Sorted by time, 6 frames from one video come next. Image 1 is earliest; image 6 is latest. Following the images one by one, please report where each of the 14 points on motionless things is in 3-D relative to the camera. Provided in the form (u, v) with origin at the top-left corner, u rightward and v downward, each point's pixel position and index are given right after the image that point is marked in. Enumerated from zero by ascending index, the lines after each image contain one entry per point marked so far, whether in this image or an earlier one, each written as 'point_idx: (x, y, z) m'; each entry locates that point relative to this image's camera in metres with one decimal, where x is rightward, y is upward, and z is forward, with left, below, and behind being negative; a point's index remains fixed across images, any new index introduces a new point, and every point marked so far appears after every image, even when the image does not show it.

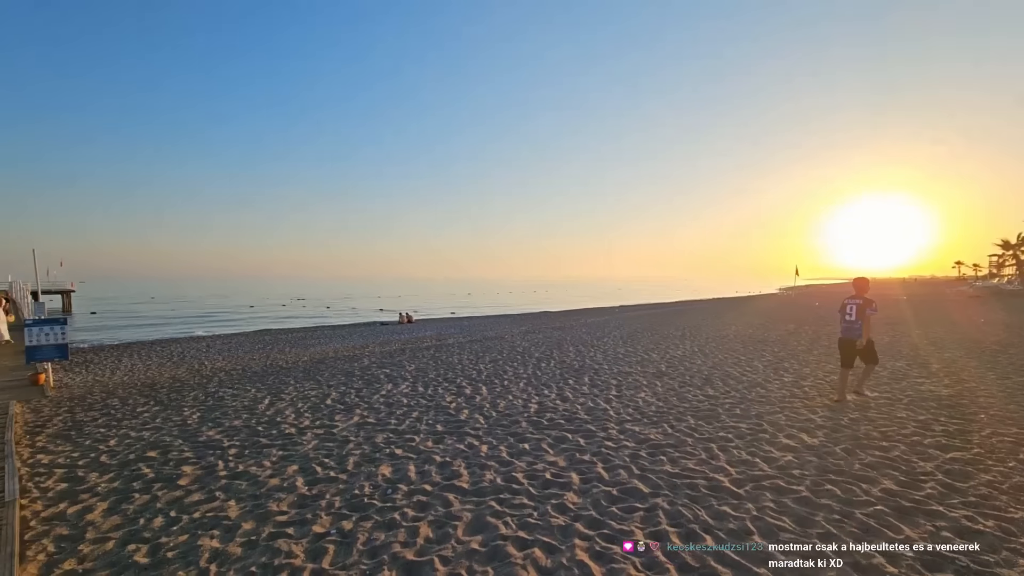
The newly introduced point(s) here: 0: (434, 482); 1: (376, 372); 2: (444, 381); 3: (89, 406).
0: (-0.8, -2.0, +4.6) m
1: (-3.5, -2.2, +11.7) m
2: (-1.4, -2.0, +9.7) m
3: (-9.2, -2.6, +9.9) m
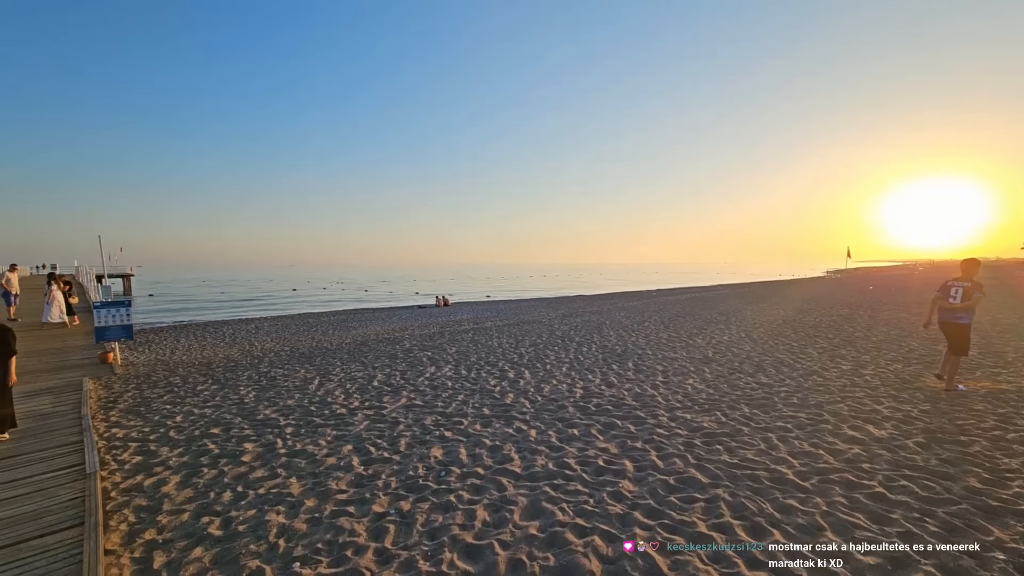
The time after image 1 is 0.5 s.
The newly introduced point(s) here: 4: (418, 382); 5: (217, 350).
0: (-0.3, -1.8, +4.7) m
1: (-2.4, -1.7, +11.9) m
2: (-0.6, -1.6, +9.8) m
3: (-8.3, -2.2, +10.5) m
4: (-1.7, -1.7, +8.4) m
5: (-10.0, -2.1, +15.5) m
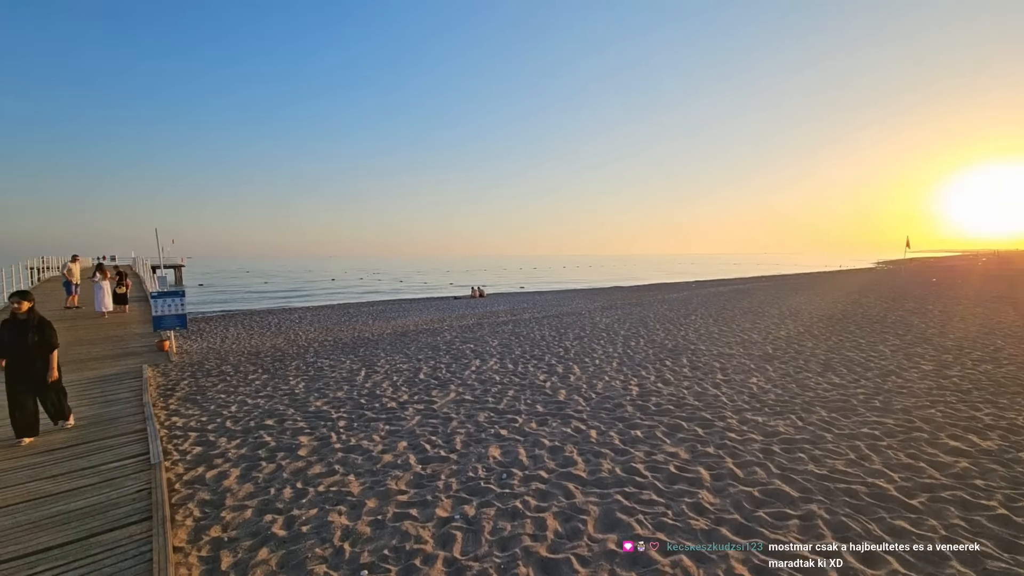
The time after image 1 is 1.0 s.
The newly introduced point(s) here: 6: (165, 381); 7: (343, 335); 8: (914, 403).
0: (+0.4, -1.7, +4.4) m
1: (-1.3, -1.5, +11.8) m
2: (+0.4, -1.5, +9.5) m
3: (-7.2, -2.0, +10.8) m
4: (-0.9, -1.6, +8.2) m
5: (-8.6, -1.8, +15.9) m
6: (-7.5, -2.0, +9.9) m
7: (-5.9, -1.7, +16.0) m
8: (+5.4, -1.5, +6.1) m
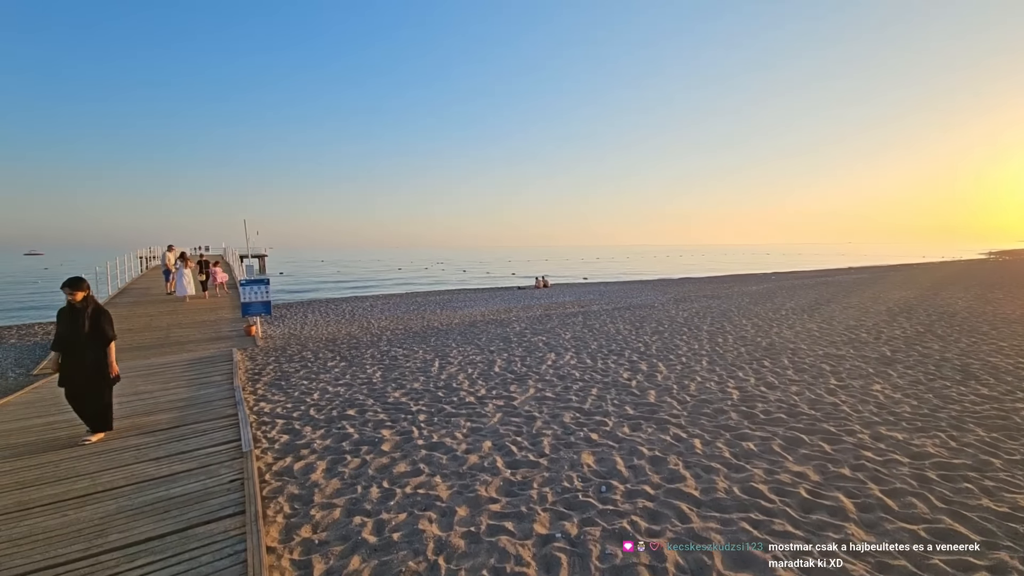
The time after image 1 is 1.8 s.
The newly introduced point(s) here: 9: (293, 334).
0: (+1.2, -1.7, +3.9) m
1: (+0.5, -1.3, +11.5) m
2: (+1.9, -1.3, +9.0) m
3: (-5.5, -1.7, +11.3) m
4: (+0.5, -1.4, +7.8) m
5: (-6.2, -1.4, +16.4) m
6: (-5.9, -1.7, +10.4) m
7: (-3.5, -1.3, +16.2) m
8: (+6.4, -1.5, +4.9) m
9: (-7.1, -1.5, +14.9) m
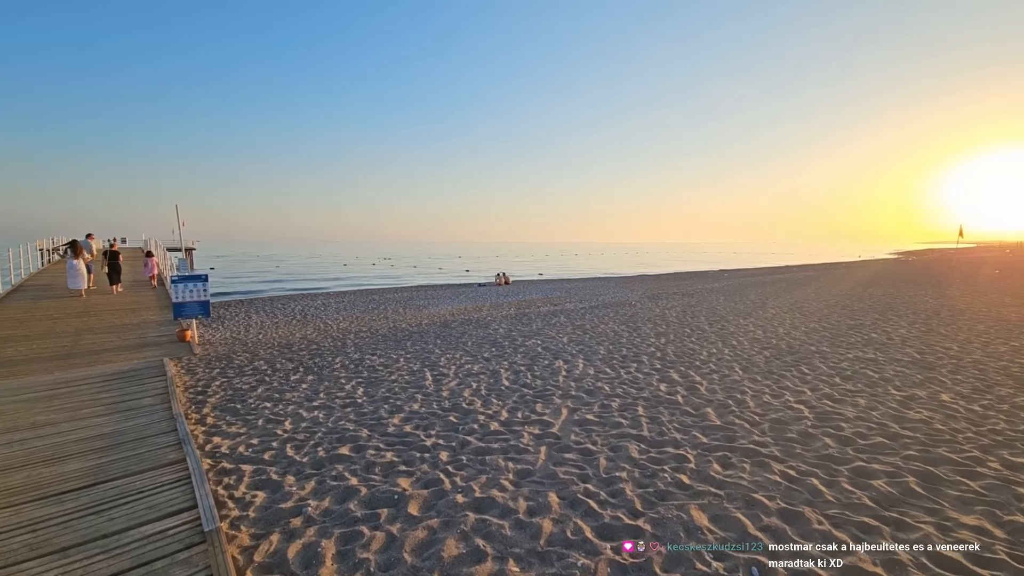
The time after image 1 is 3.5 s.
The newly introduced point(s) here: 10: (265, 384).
0: (+1.9, -1.7, +2.9) m
1: (+0.3, -1.2, +10.3) m
2: (+2.0, -1.3, +8.0) m
3: (-5.6, -1.7, +9.4) m
4: (+0.7, -1.4, +6.7) m
5: (-6.9, -1.3, +14.4) m
6: (-5.9, -1.7, +8.5) m
7: (-4.3, -1.2, +14.6) m
8: (+6.9, -1.5, +4.5) m
9: (-7.7, -1.4, +12.8) m
10: (-4.3, -1.7, +7.9) m
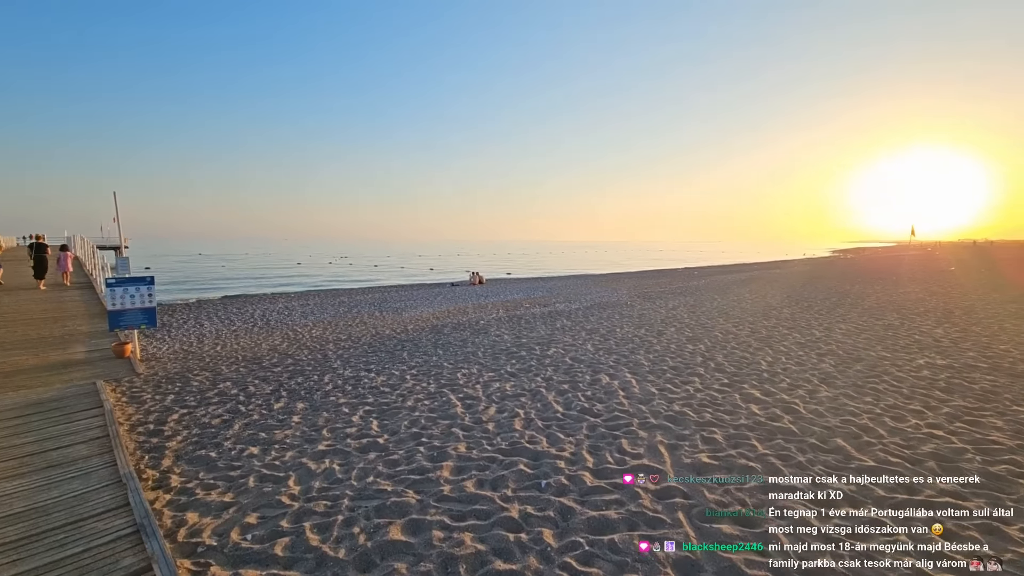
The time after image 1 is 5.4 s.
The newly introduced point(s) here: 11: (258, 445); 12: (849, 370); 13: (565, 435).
0: (+2.9, -1.7, +1.8) m
1: (+0.7, -1.2, +9.0) m
2: (+2.6, -1.3, +6.9) m
3: (-5.2, -1.7, +7.6) m
4: (+1.4, -1.4, +5.5) m
5: (-6.9, -1.4, +12.4) m
6: (-5.4, -1.8, +6.6) m
7: (-4.3, -1.3, +12.8) m
8: (+7.8, -1.5, +3.9) m
9: (-7.5, -1.5, +10.7) m
10: (-3.7, -1.7, +6.2) m
11: (-2.8, -1.8, +5.1) m
12: (+5.0, -1.2, +6.8) m
13: (+0.5, -1.6, +4.8) m
